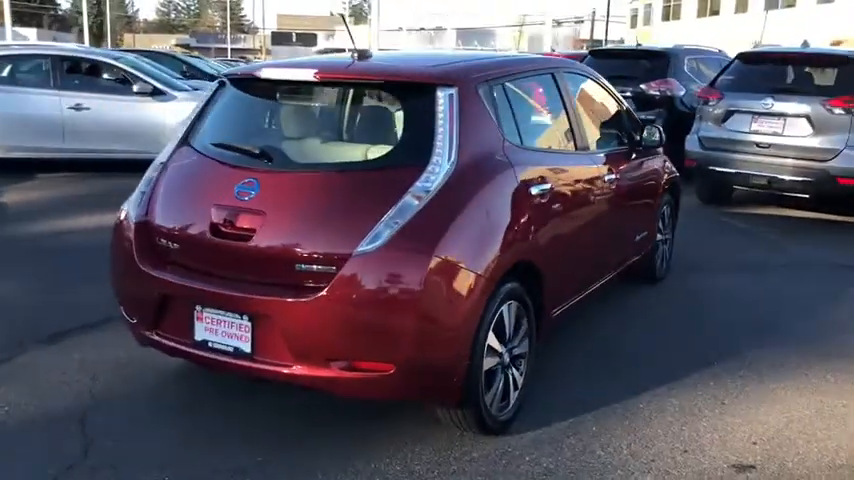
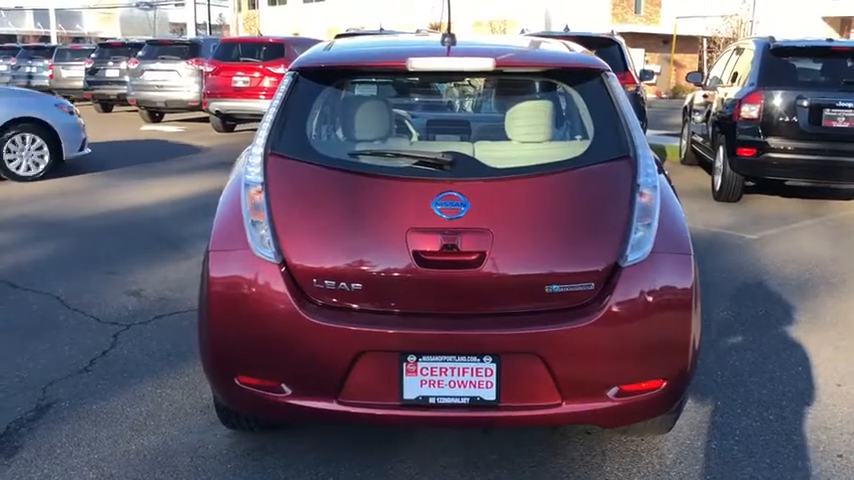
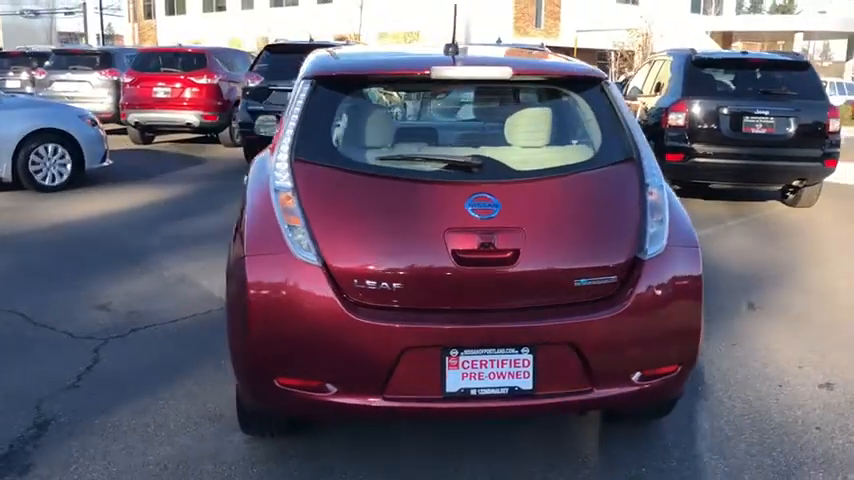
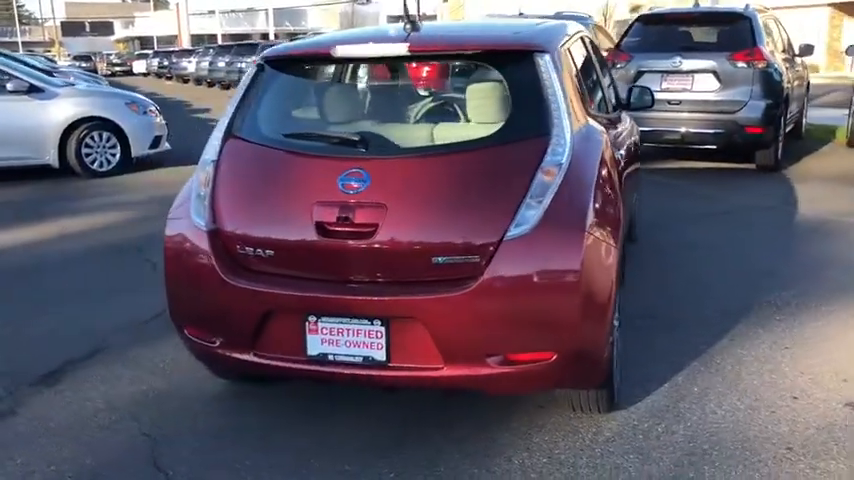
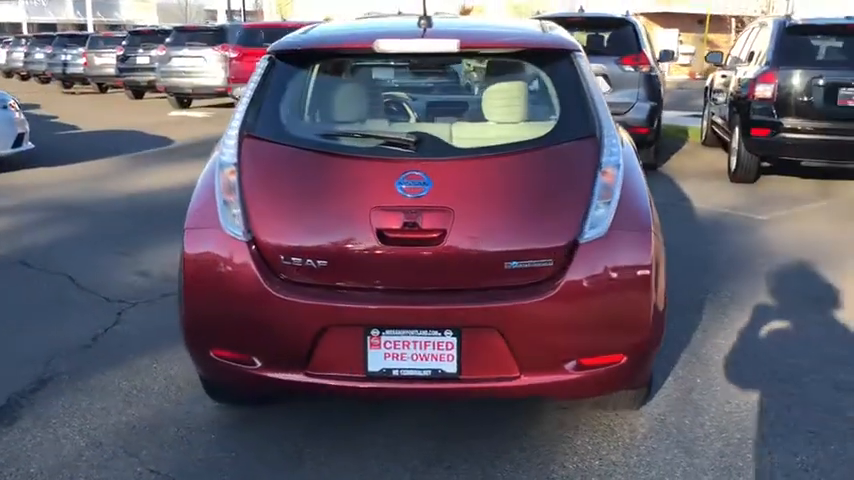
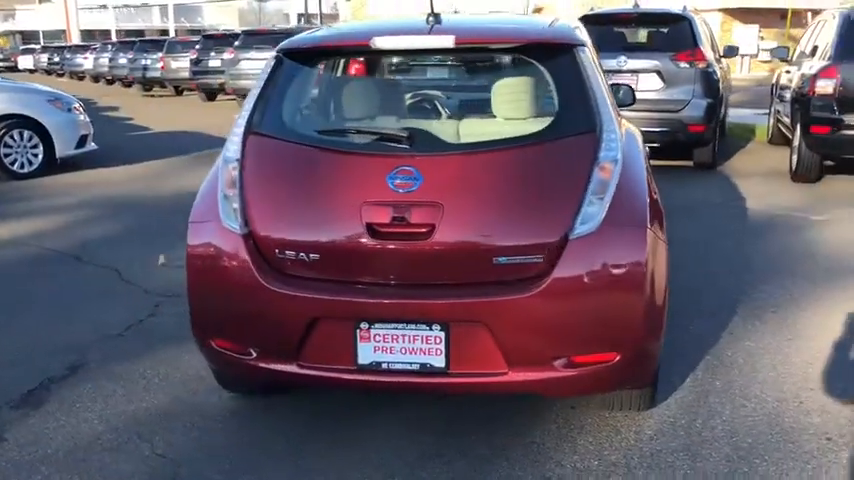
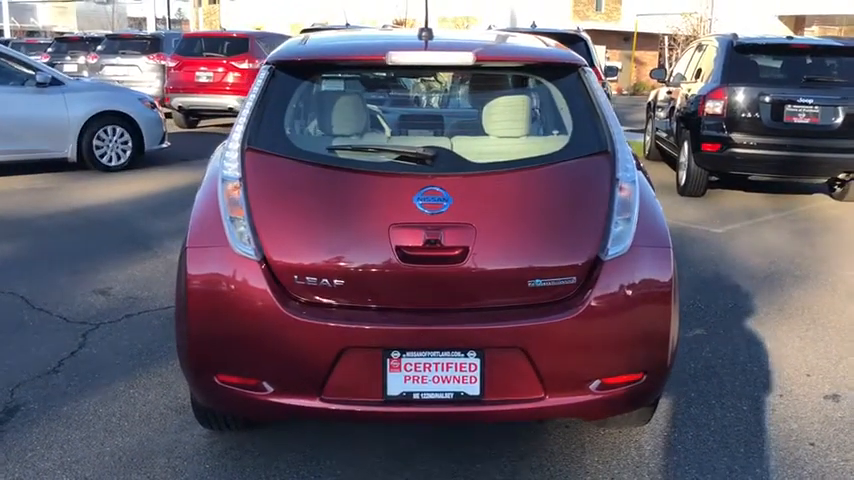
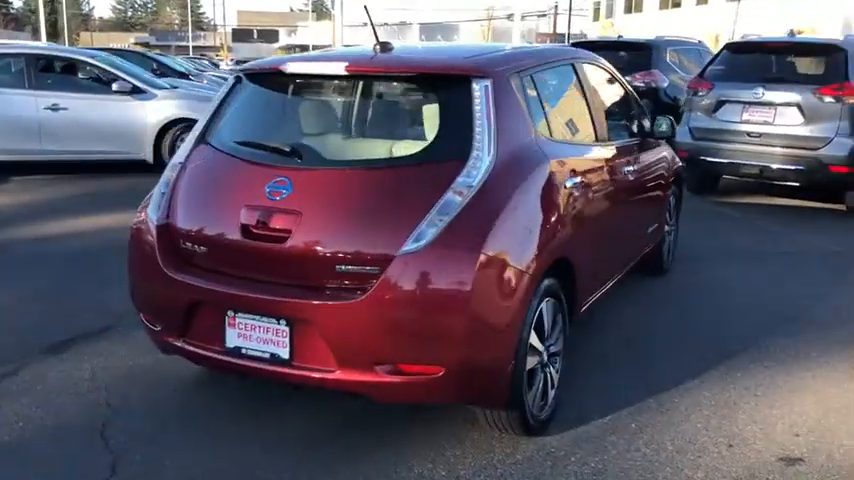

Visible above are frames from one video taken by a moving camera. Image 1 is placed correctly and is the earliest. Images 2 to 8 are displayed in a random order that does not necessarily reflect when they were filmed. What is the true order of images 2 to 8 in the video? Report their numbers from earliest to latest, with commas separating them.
8, 4, 6, 5, 2, 7, 3
